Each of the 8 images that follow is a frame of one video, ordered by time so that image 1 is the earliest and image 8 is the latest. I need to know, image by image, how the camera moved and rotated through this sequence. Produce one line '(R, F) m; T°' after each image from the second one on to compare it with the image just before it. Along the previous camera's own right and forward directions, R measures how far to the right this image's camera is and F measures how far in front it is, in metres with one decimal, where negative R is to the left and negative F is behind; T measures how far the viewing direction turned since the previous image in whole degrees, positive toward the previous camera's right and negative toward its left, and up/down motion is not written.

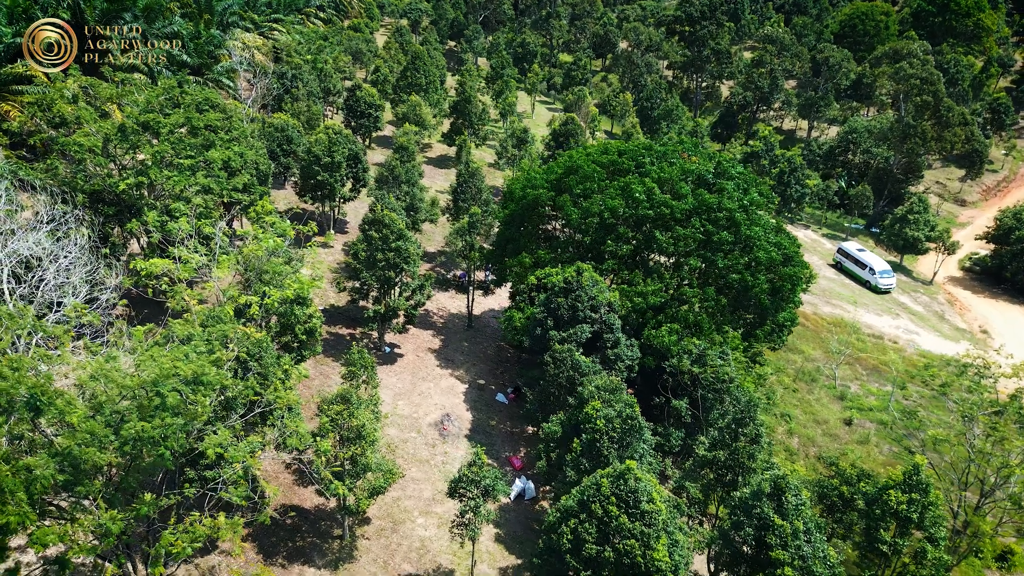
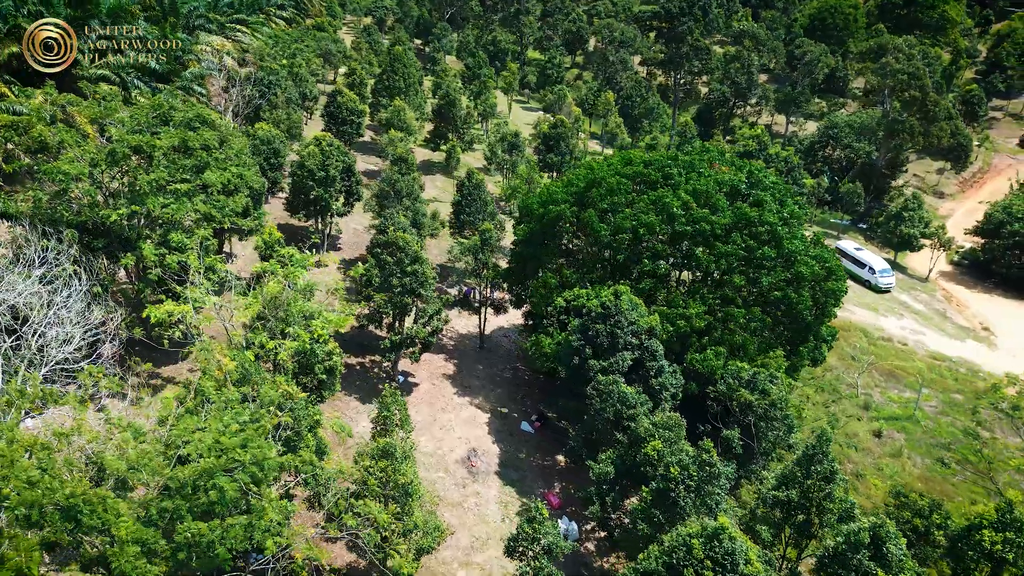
(-3.0, +2.4) m; +3°
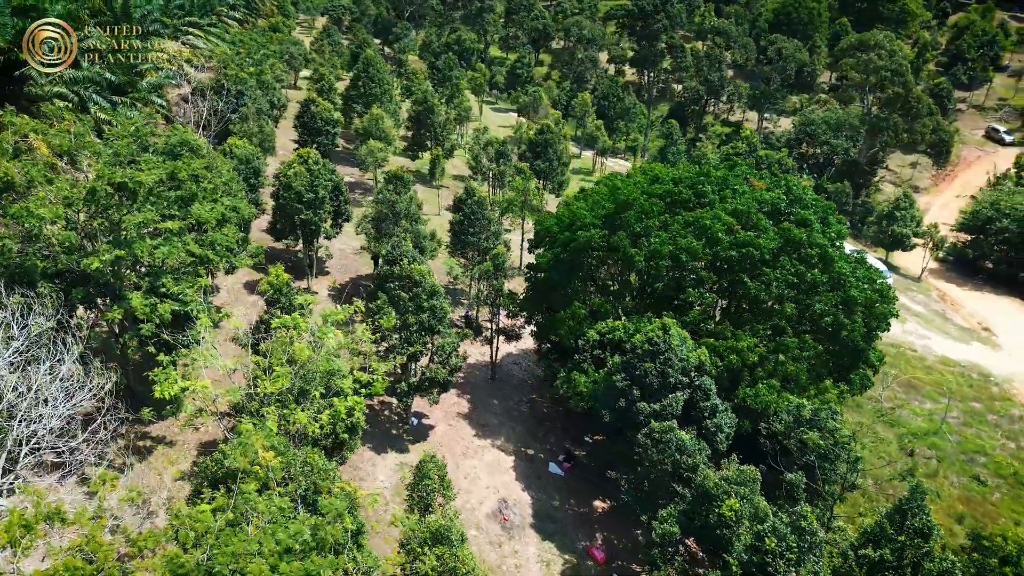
(-3.0, +3.1) m; +3°
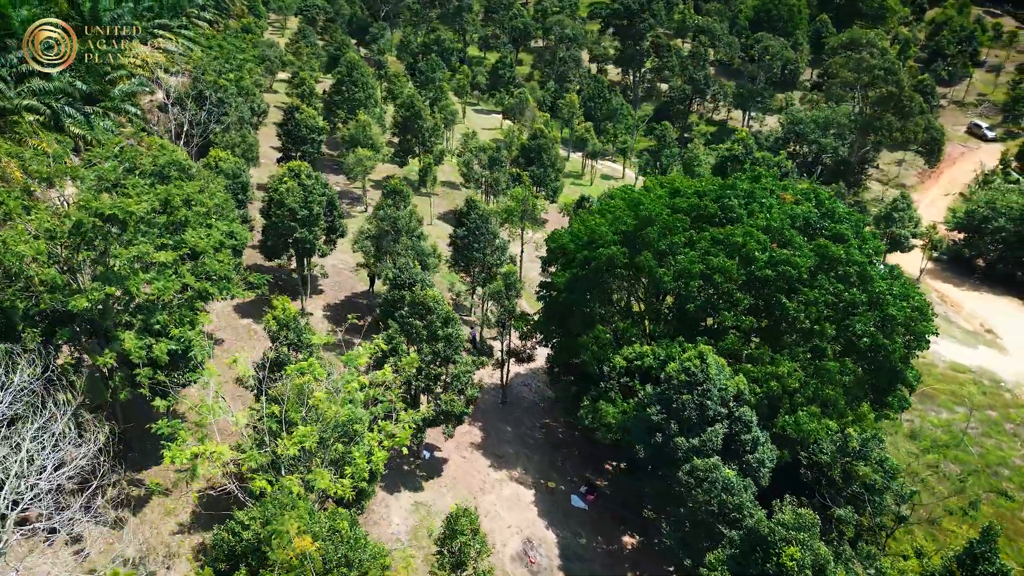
(-1.8, +2.1) m; +2°
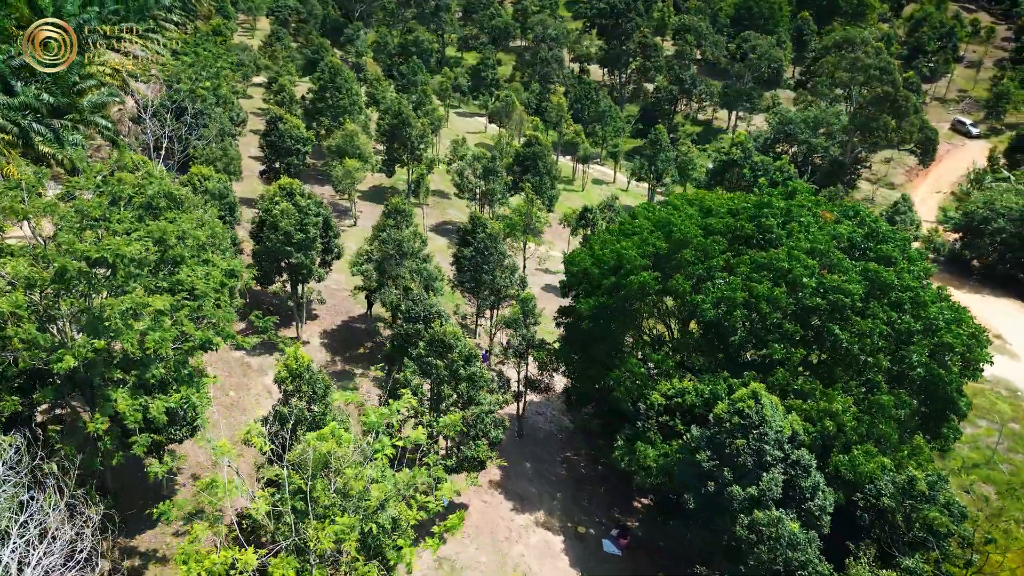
(-2.0, +2.5) m; +2°
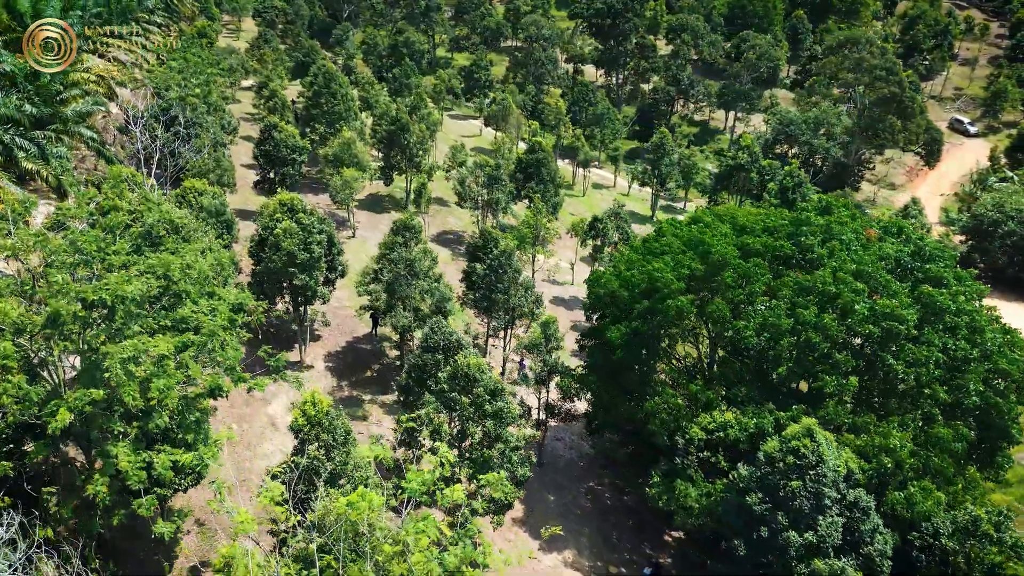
(-1.4, +1.9) m; +1°
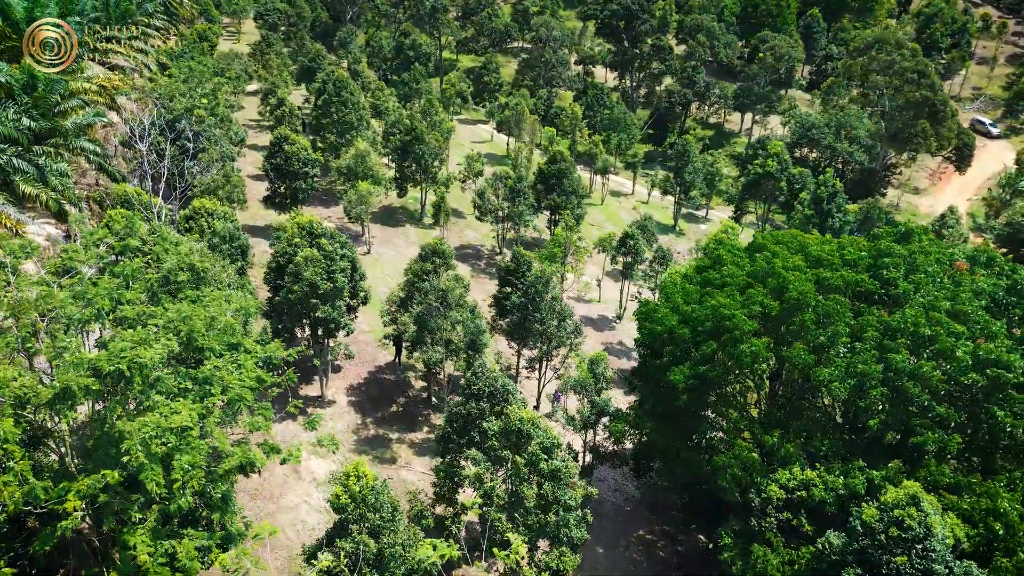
(-1.7, +2.6) m; 0°
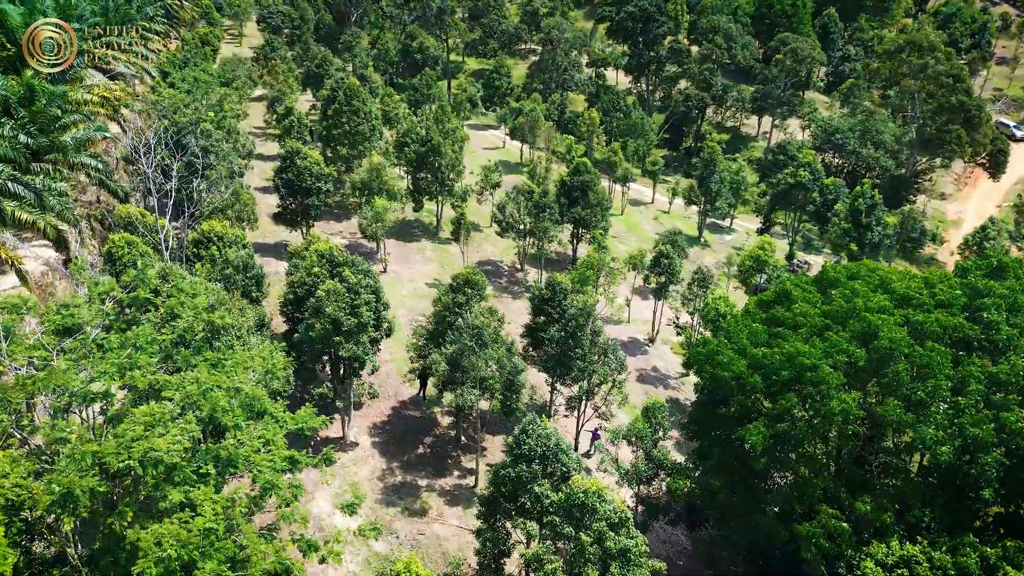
(-1.6, +2.7) m; 0°
